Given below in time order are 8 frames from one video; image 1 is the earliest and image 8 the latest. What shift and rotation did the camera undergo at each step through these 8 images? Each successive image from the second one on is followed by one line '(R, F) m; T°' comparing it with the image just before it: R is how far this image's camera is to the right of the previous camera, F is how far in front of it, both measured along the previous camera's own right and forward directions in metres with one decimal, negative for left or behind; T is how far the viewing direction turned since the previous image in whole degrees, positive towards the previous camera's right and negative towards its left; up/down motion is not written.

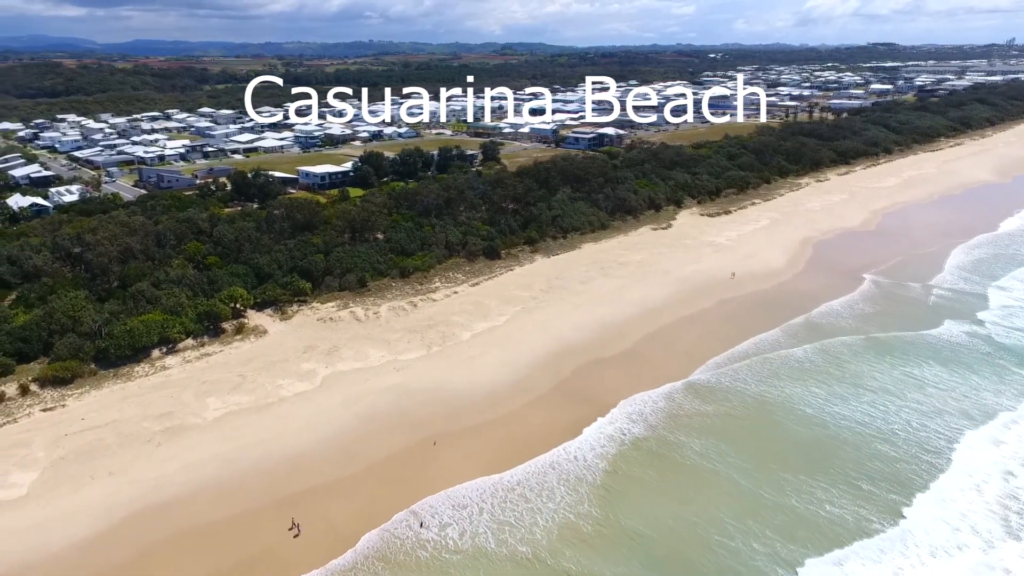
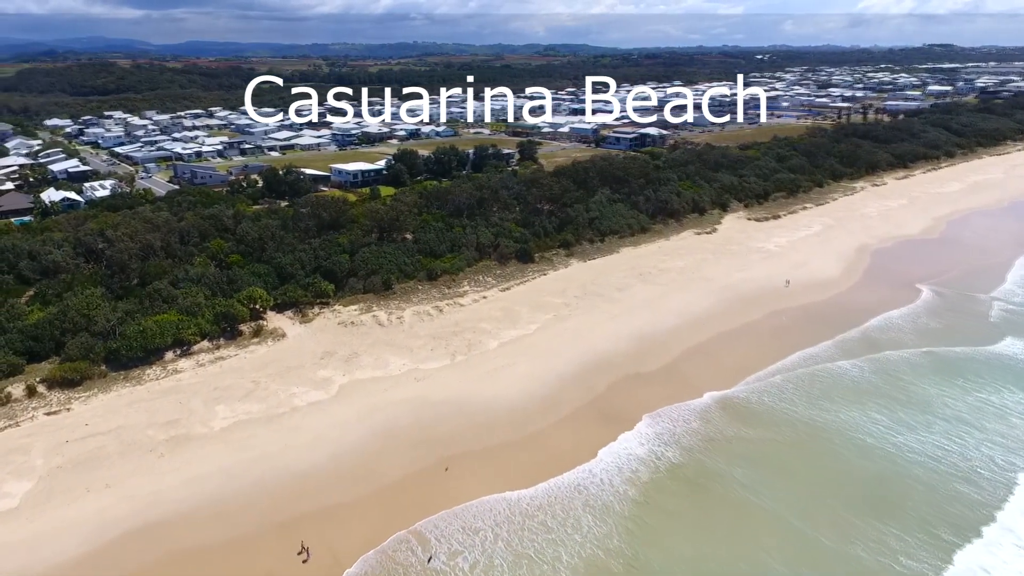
(+0.2, +1.4) m; -3°
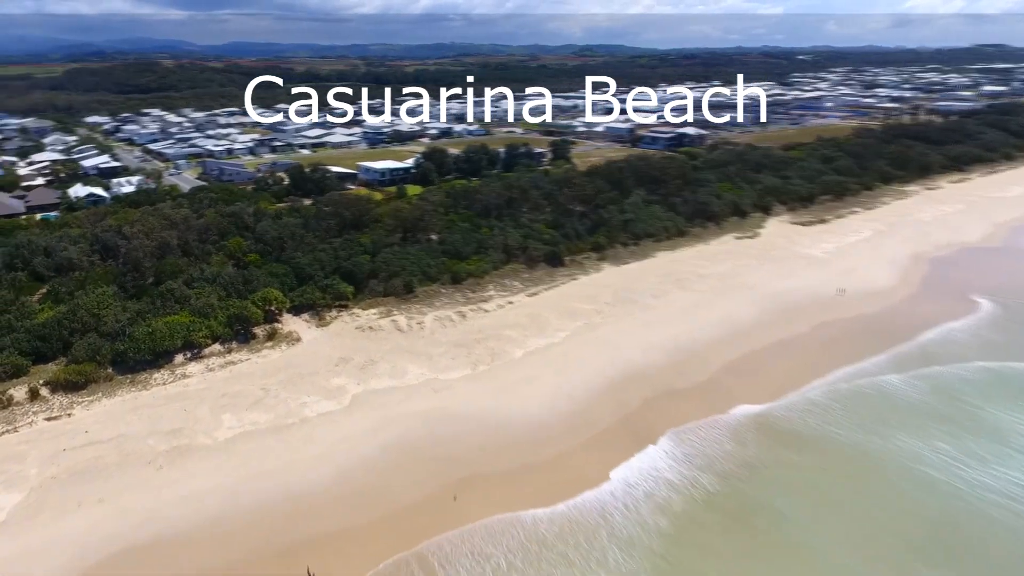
(+0.2, +1.3) m; -3°
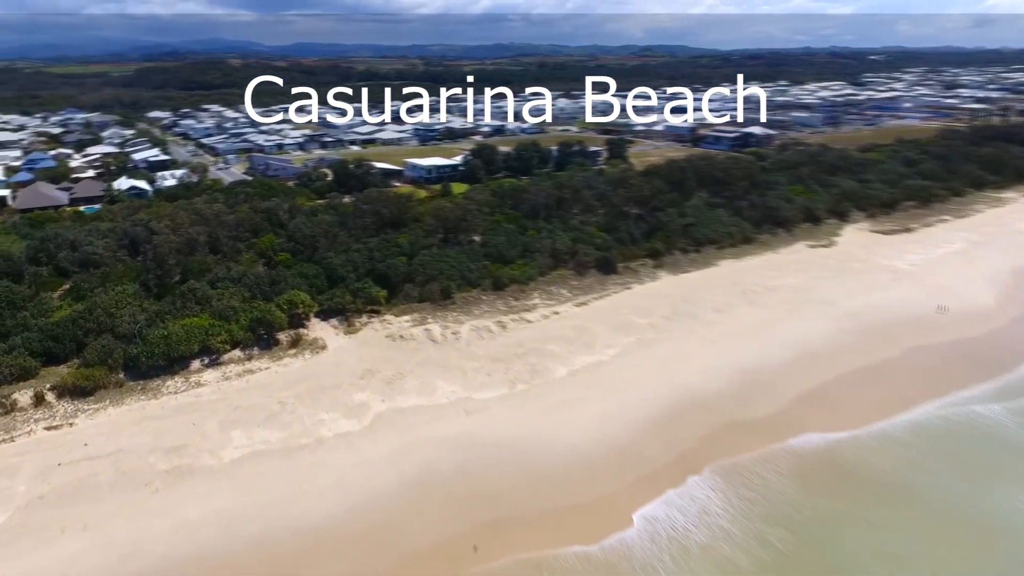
(+0.2, +2.0) m; -4°
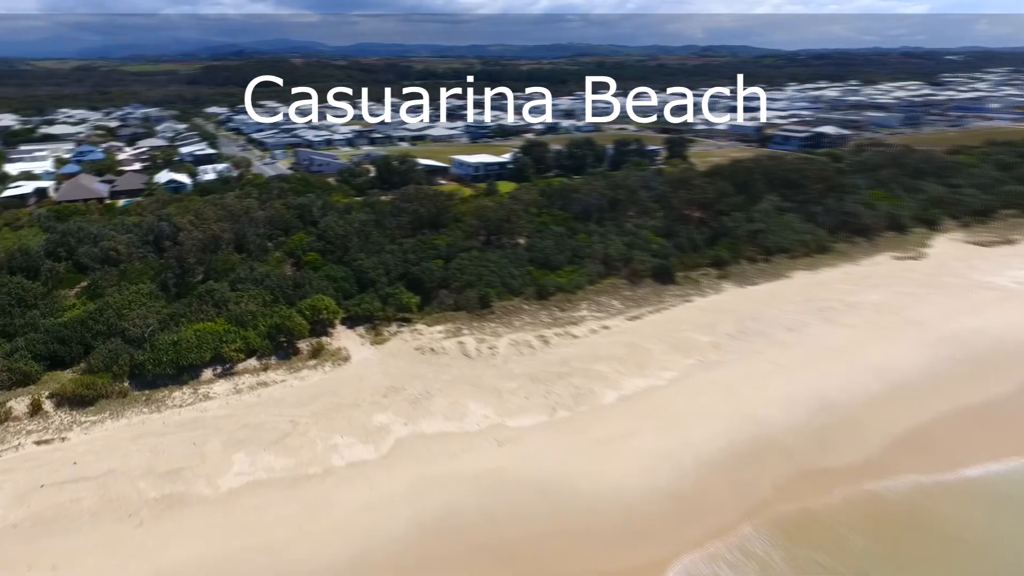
(+0.2, +2.1) m; -4°
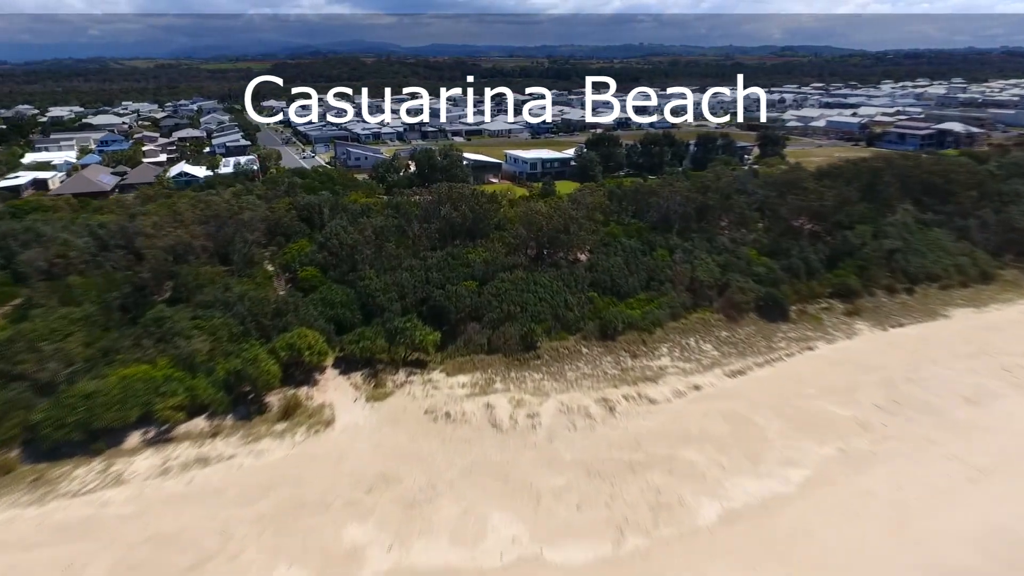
(+0.2, +5.2) m; -5°
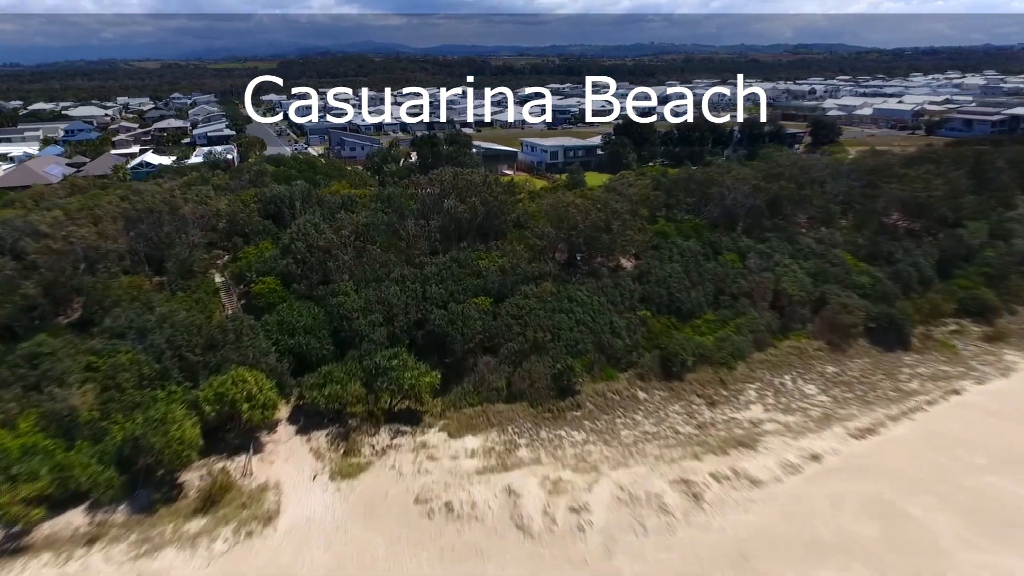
(-0.3, +4.1) m; -1°
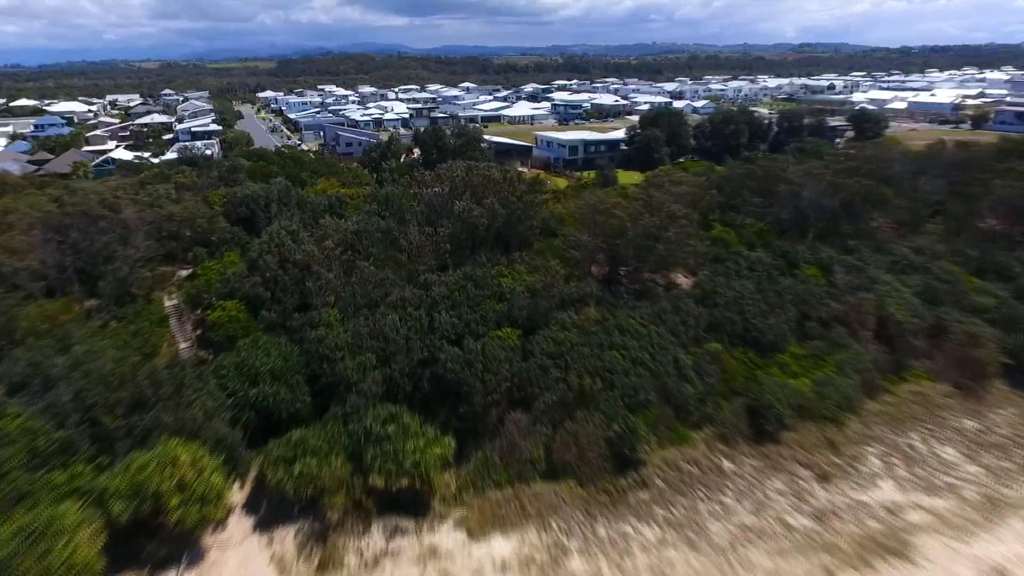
(-0.4, +2.8) m; 0°
